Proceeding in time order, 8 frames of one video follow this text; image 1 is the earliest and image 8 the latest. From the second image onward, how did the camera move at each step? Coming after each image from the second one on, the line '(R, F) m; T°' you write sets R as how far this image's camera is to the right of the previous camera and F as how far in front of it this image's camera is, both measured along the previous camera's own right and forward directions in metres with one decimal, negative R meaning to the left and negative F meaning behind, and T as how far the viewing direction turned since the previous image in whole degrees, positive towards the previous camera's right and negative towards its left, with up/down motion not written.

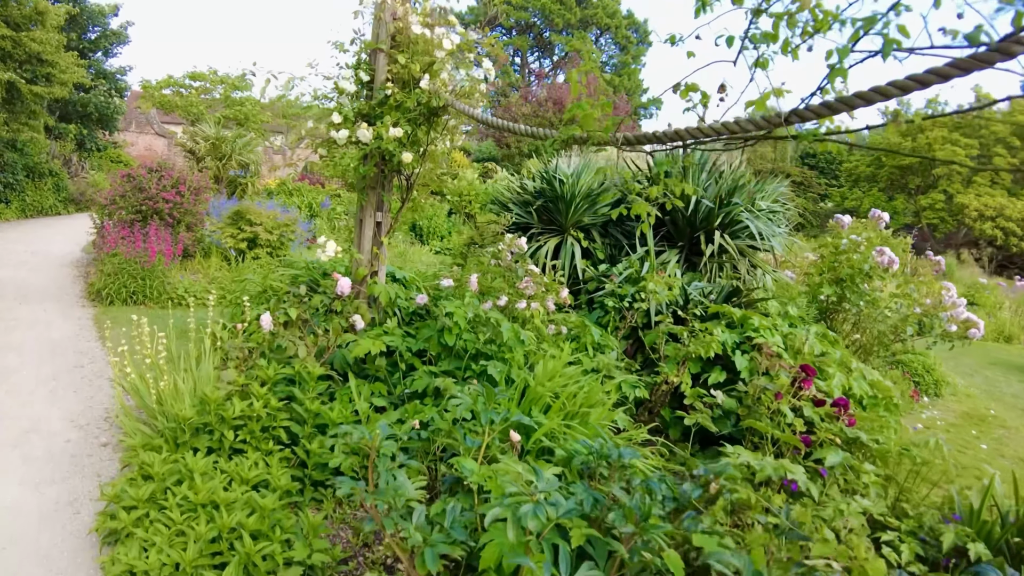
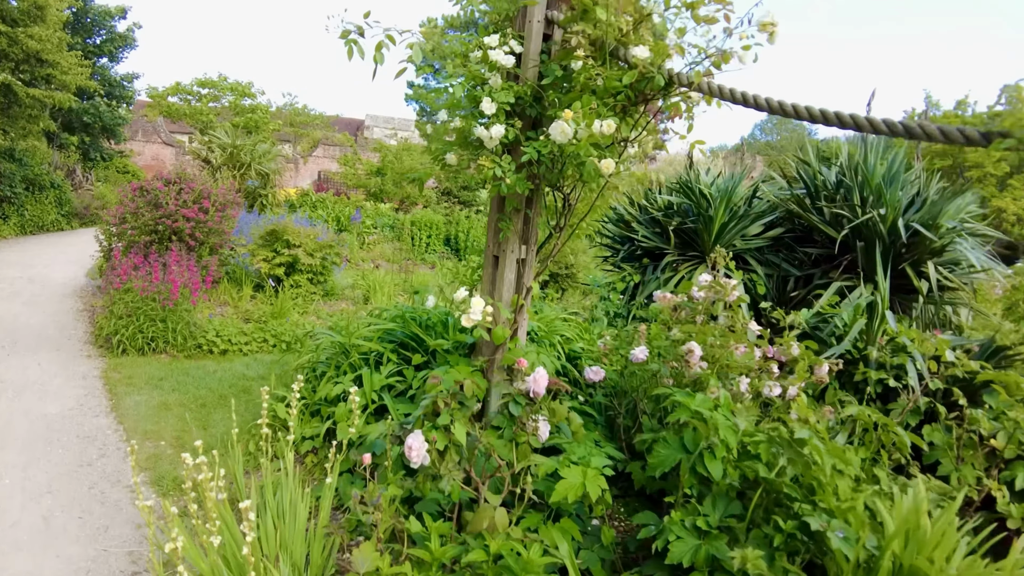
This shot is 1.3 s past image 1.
(-1.0, +1.5) m; 0°
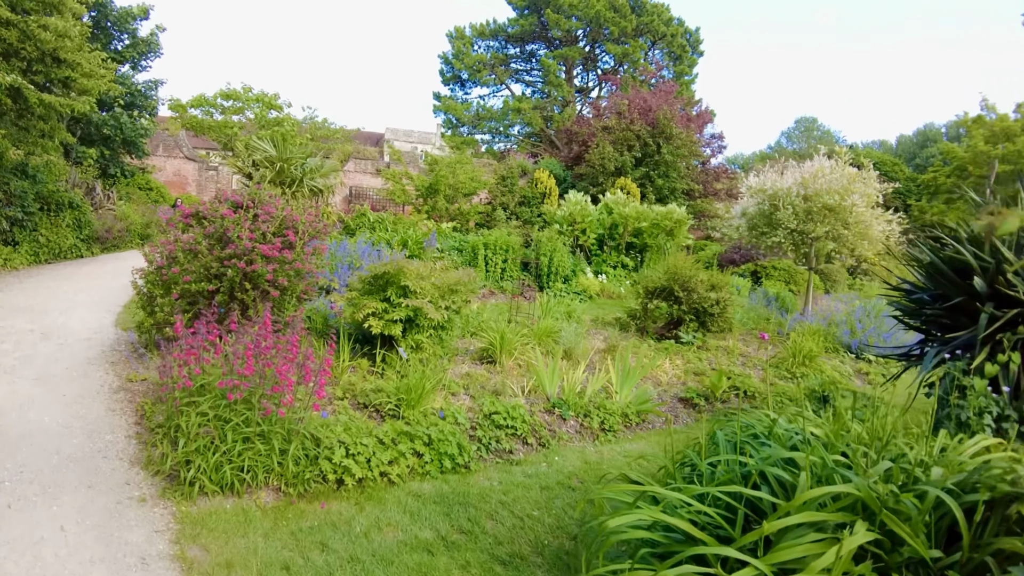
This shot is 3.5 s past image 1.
(-1.6, +2.1) m; -1°
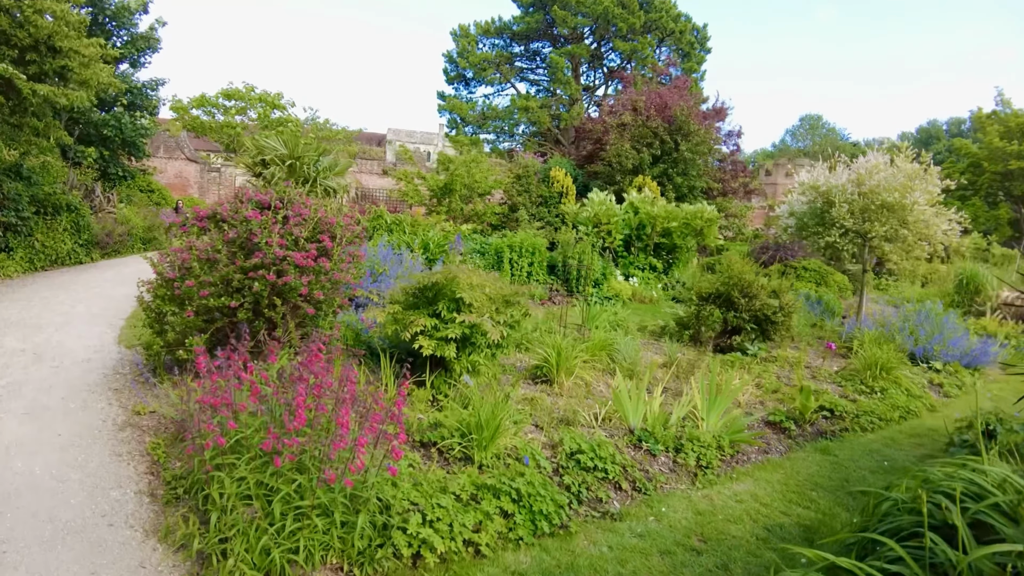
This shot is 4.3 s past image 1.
(-0.5, +0.7) m; 0°
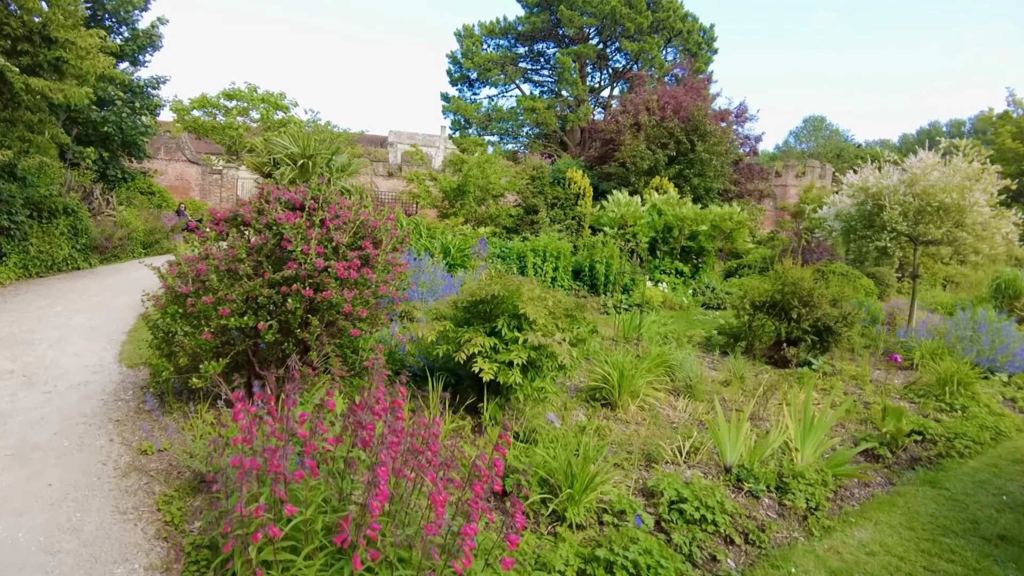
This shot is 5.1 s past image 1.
(-0.4, +0.6) m; 0°
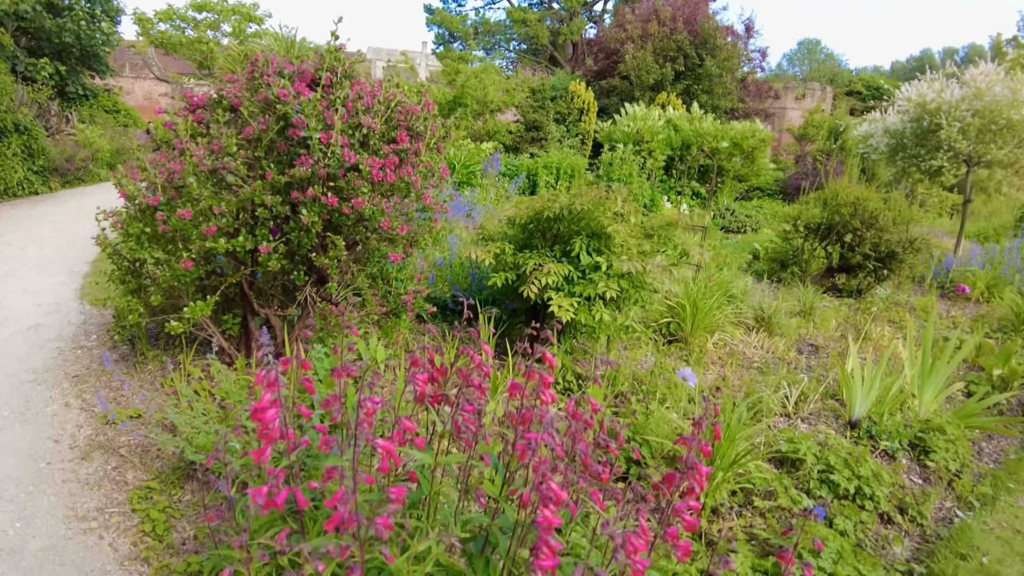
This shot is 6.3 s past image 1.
(-0.4, +0.9) m; +1°
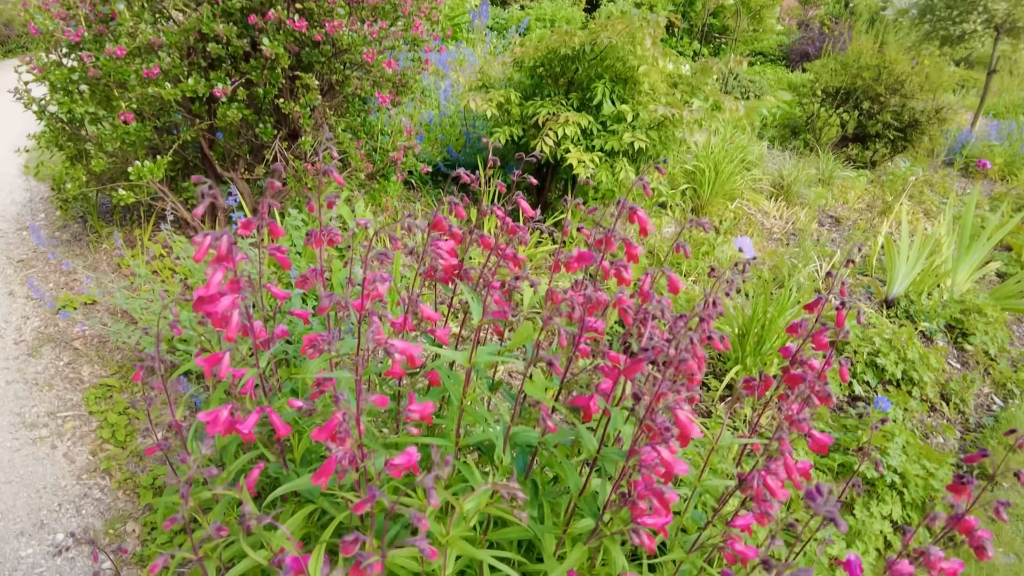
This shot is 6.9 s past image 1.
(-0.1, +0.3) m; +1°
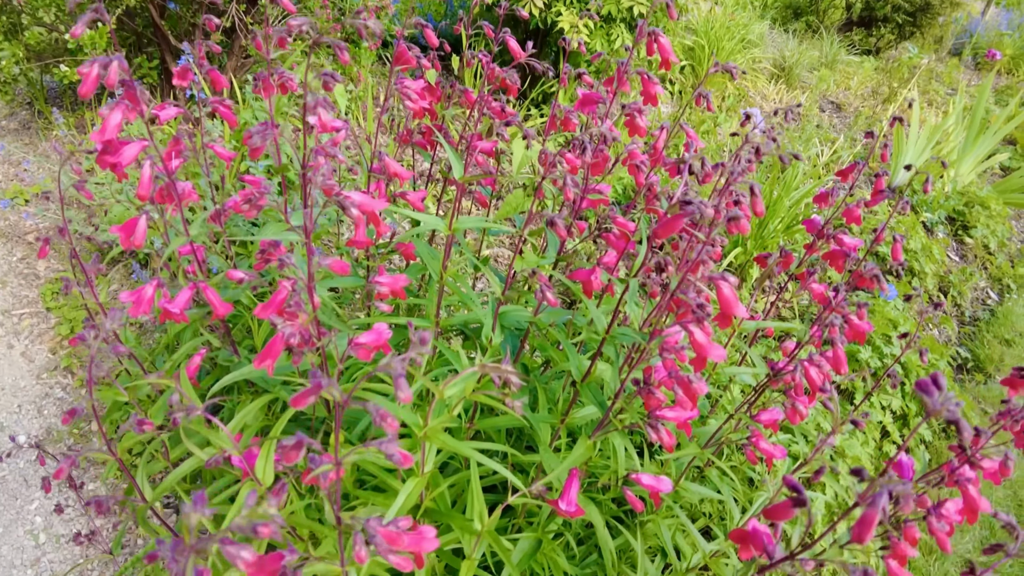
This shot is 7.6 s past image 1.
(0.0, +0.1) m; +1°
